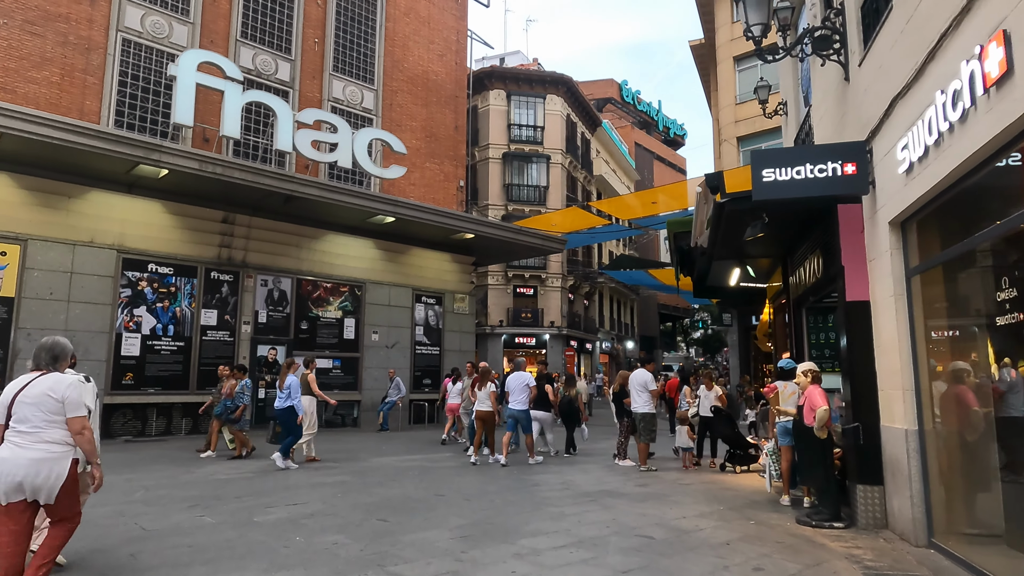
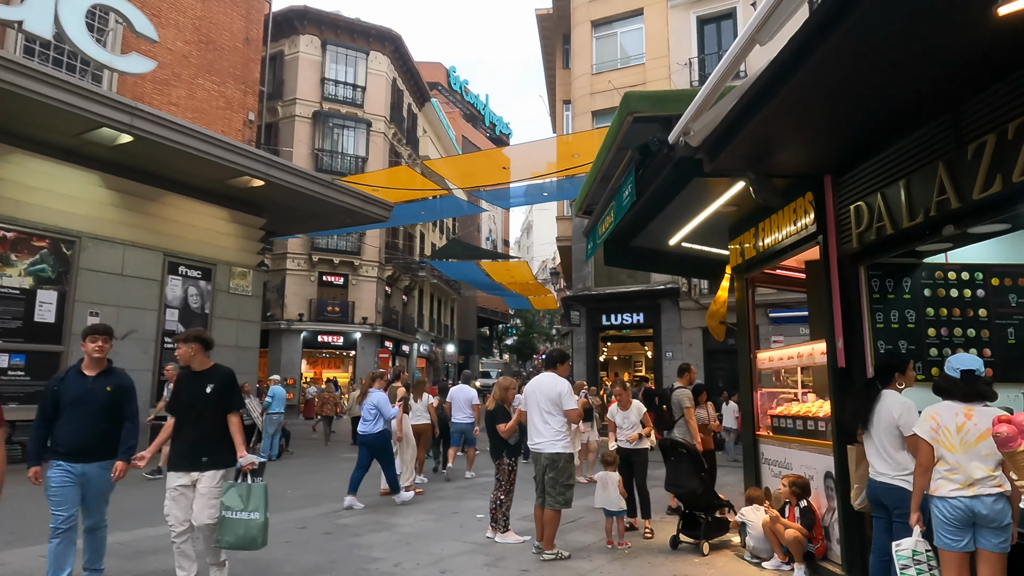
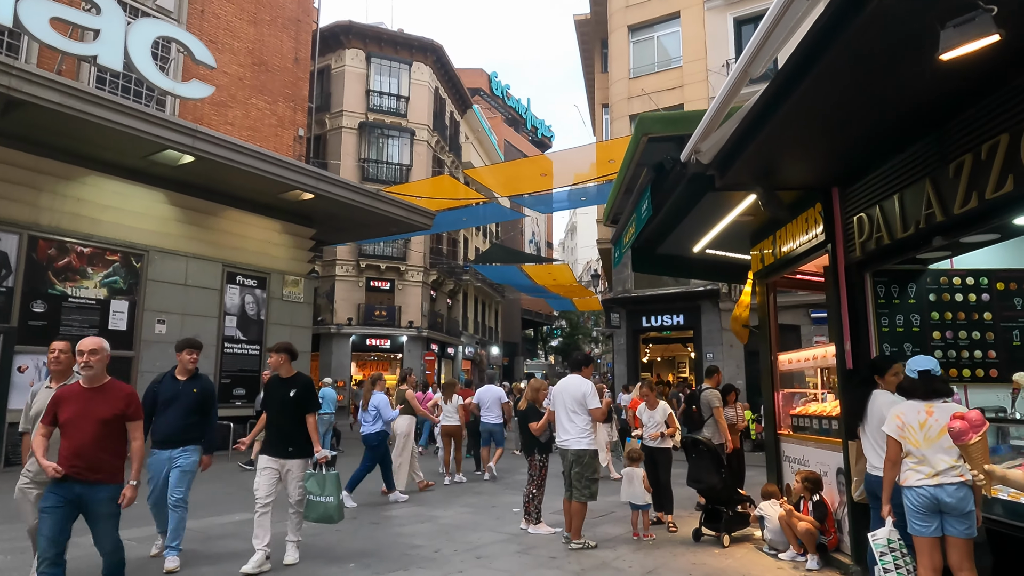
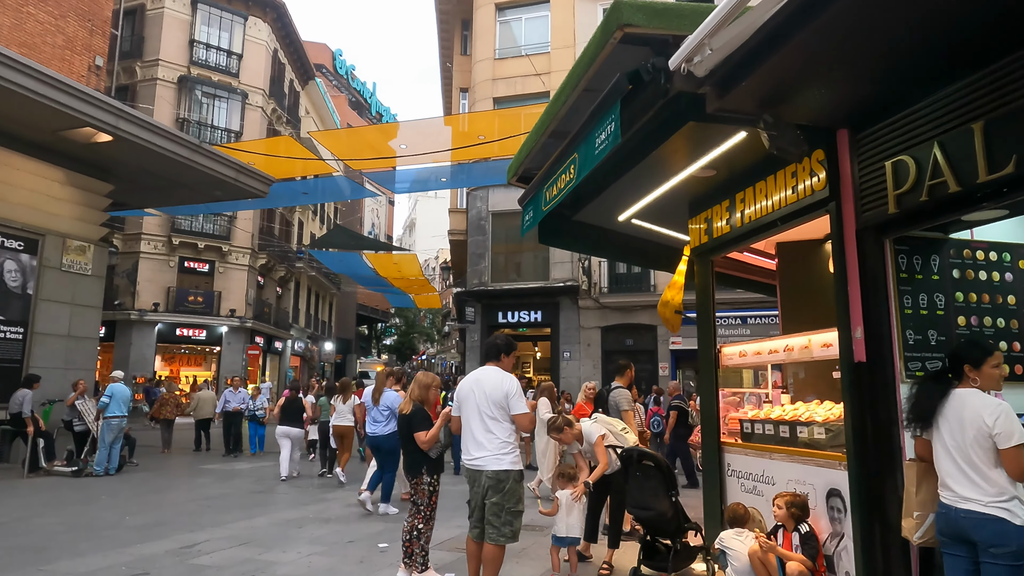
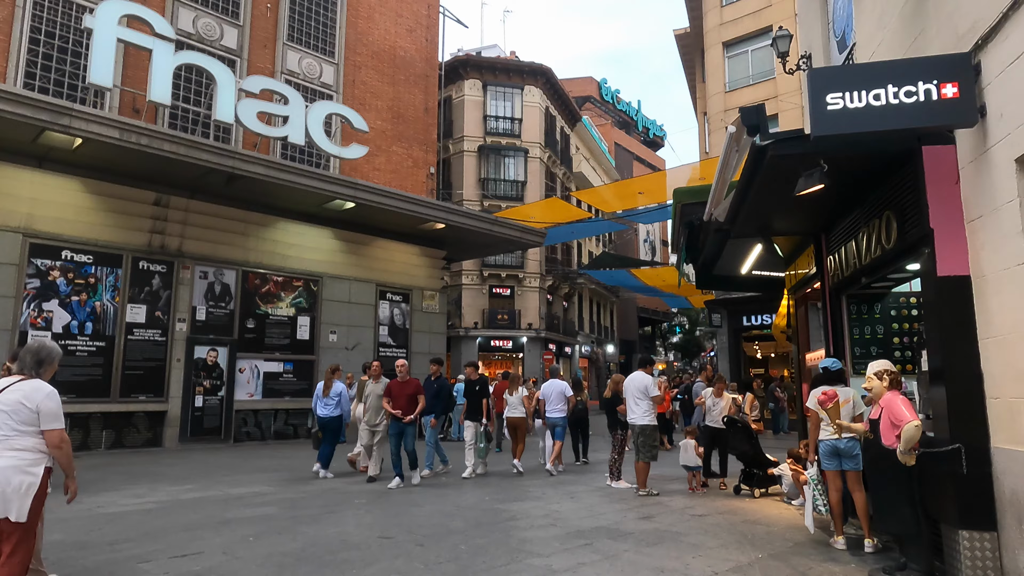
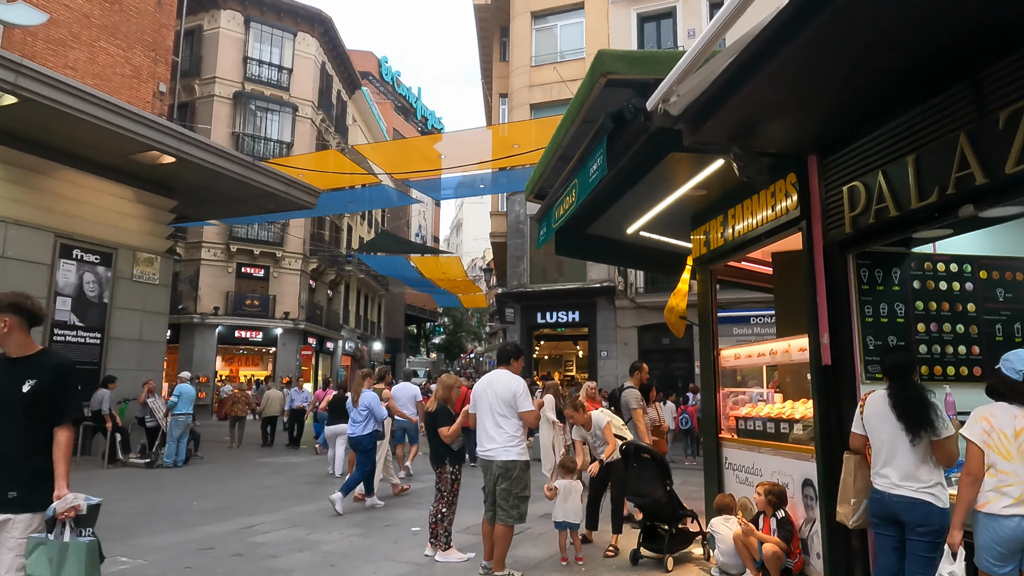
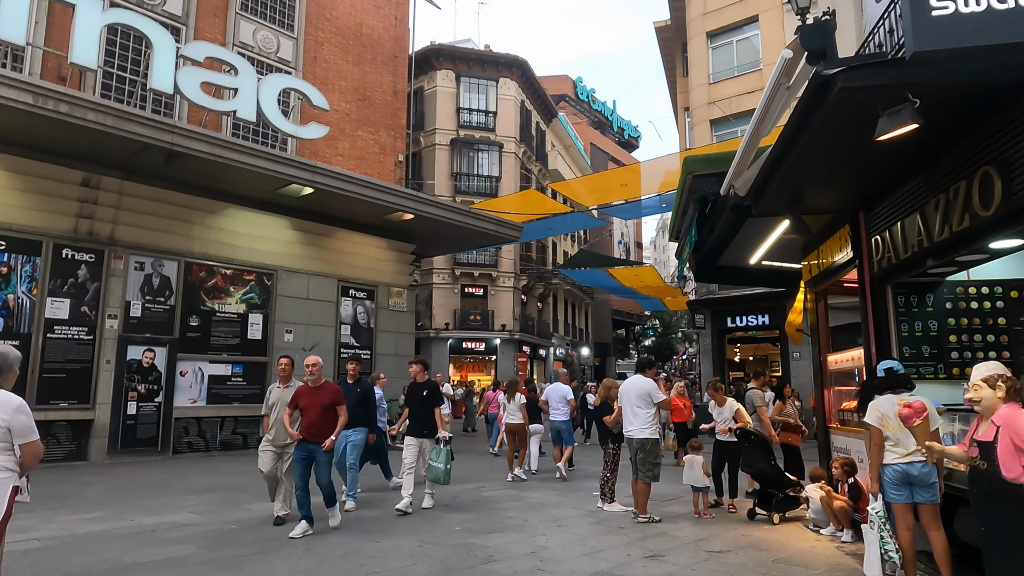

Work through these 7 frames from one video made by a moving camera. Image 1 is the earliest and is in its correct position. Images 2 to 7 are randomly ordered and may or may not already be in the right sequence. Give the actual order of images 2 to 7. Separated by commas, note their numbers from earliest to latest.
5, 7, 3, 2, 6, 4
